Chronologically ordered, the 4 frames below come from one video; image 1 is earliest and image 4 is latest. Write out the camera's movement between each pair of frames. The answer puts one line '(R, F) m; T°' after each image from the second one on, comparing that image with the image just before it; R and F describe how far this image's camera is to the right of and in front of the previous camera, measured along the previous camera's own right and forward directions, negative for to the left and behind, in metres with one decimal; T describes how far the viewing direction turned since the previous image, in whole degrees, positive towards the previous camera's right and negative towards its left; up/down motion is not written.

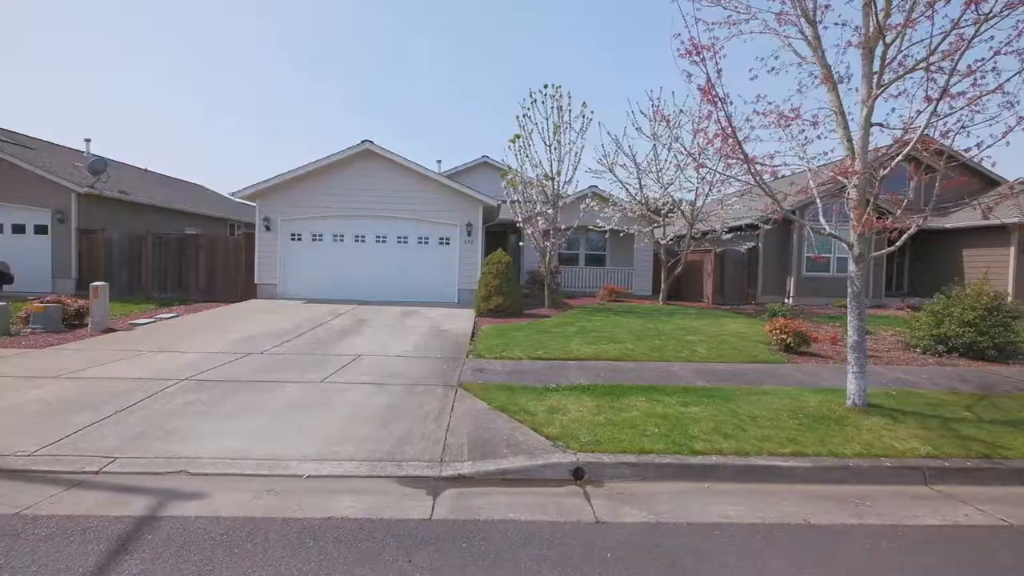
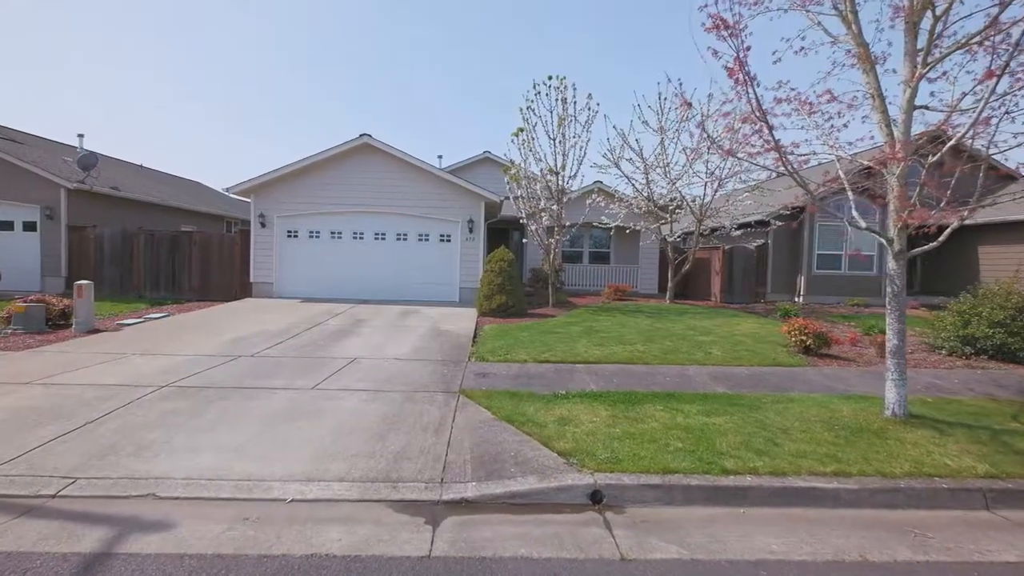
(0.0, +0.5) m; 0°
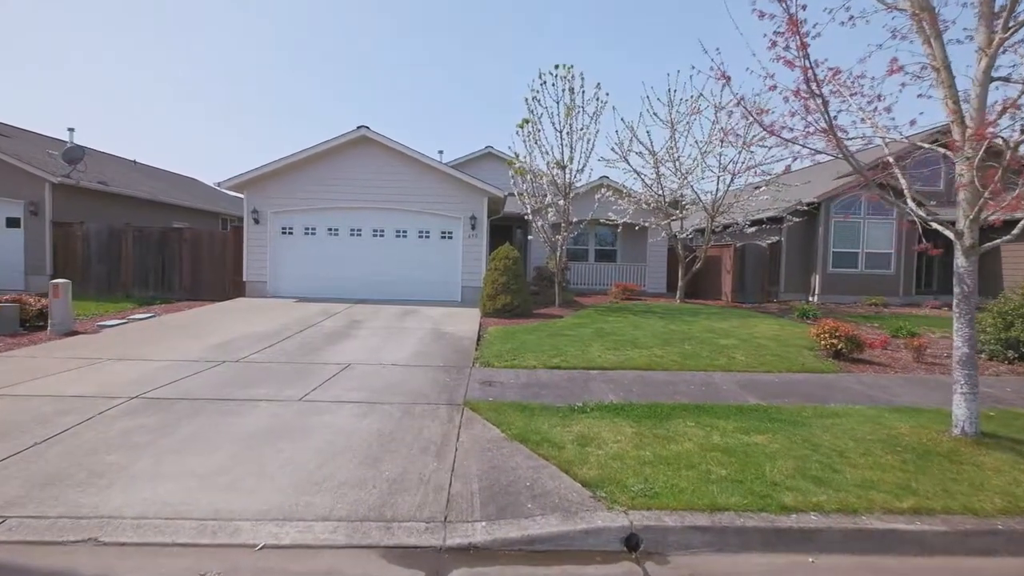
(-0.1, +0.7) m; 0°
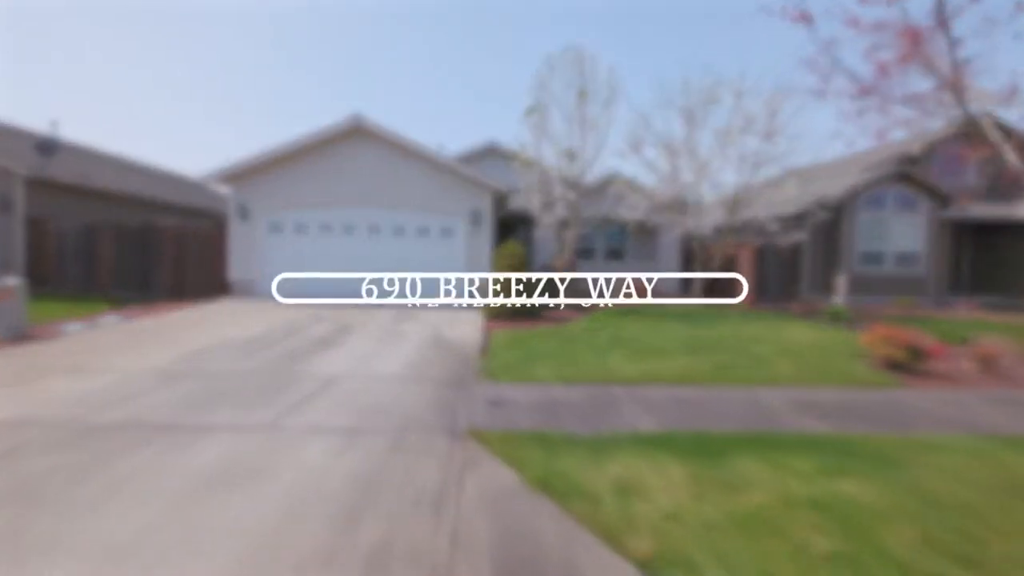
(-0.1, +1.0) m; 0°
